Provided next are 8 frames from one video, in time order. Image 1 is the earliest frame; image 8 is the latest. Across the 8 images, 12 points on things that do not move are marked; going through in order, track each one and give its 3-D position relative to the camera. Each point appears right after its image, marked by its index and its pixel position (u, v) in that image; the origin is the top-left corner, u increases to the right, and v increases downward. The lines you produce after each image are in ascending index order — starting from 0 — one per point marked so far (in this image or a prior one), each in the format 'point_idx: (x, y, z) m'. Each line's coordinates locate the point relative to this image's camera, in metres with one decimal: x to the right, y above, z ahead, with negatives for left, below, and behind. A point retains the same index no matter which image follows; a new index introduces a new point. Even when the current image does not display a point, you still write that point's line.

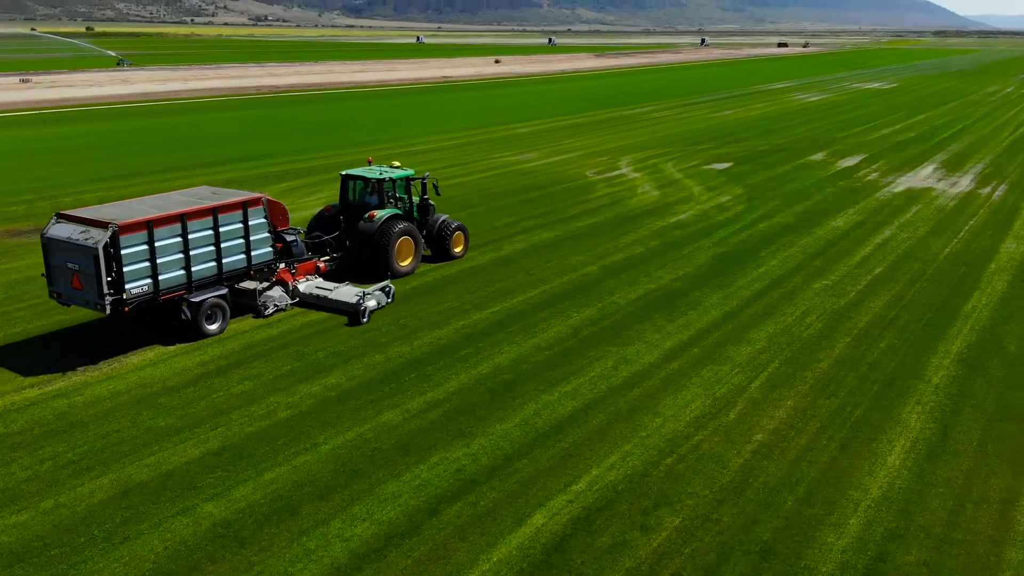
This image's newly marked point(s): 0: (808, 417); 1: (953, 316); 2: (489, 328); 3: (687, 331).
0: (+4.1, -1.8, +13.5) m
1: (+8.1, -0.5, +17.8) m
2: (-0.4, -0.7, +17.0) m
3: (+3.1, -0.7, +17.1) m
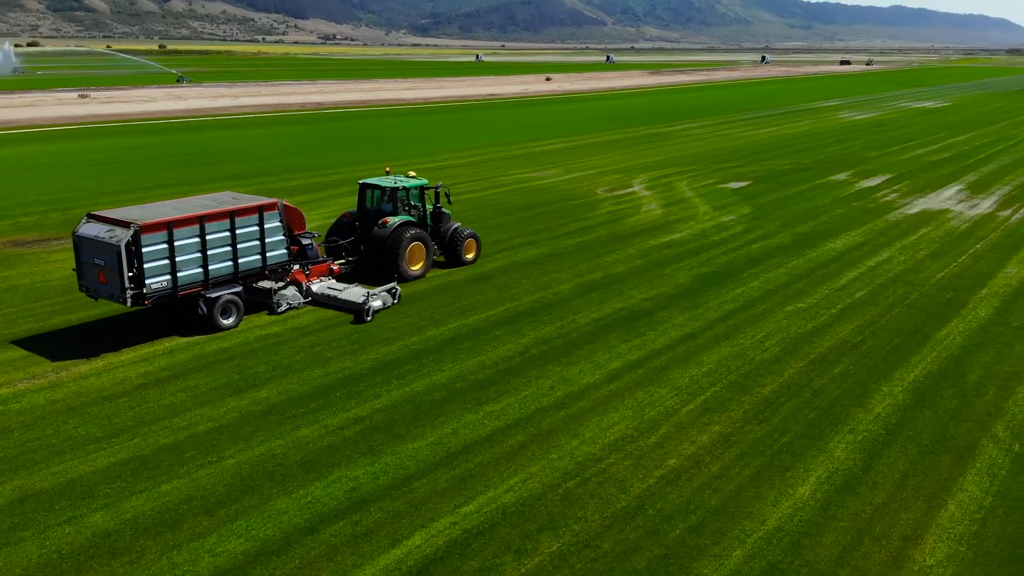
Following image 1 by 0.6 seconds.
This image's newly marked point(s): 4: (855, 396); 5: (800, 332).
0: (+2.9, -2.1, +13.1) m
1: (+7.2, -1.0, +17.1) m
2: (-1.3, -1.0, +16.9) m
3: (+2.2, -1.1, +16.7) m
4: (+5.2, -1.6, +14.7) m
5: (+5.2, -0.8, +17.7) m
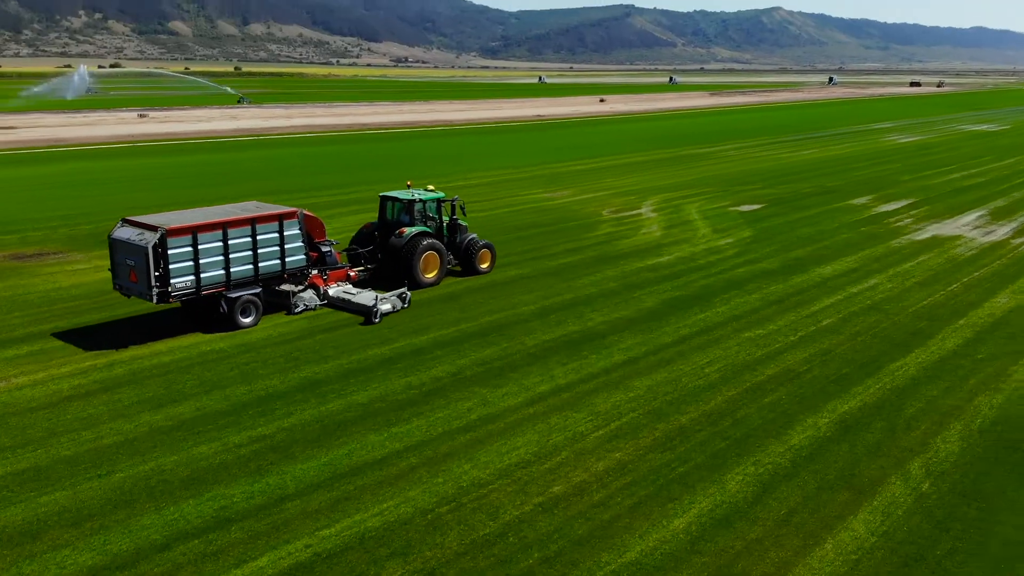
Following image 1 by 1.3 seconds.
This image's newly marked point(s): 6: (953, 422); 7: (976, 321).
0: (+1.4, -2.4, +12.7) m
1: (+6.1, -1.5, +16.5) m
2: (-2.4, -1.3, +16.9) m
3: (+1.0, -1.5, +16.4) m
4: (+3.8, -2.0, +14.1) m
5: (+4.1, -1.3, +17.1) m
6: (+6.5, -2.0, +14.3) m
7: (+9.4, -0.7, +19.7) m
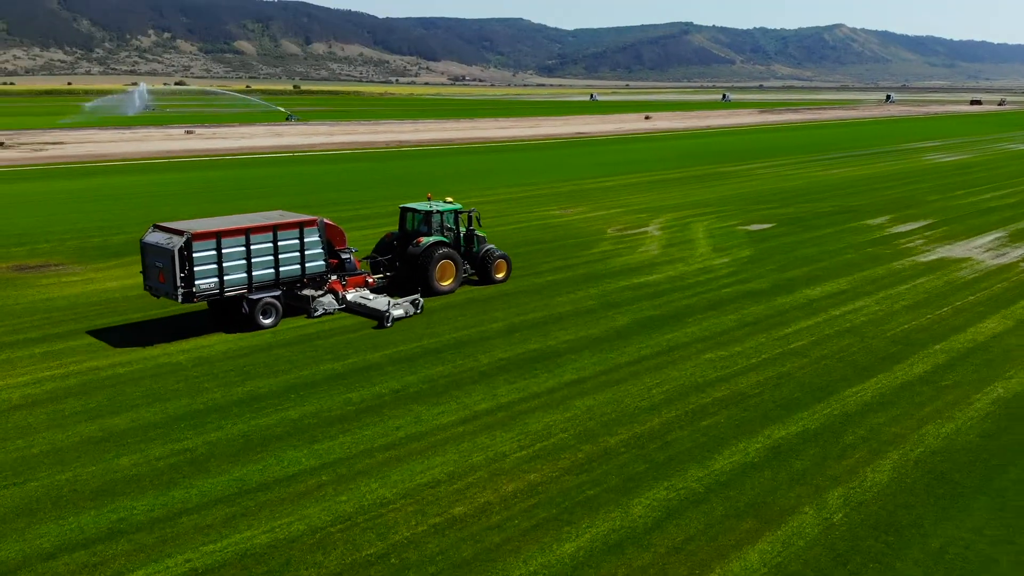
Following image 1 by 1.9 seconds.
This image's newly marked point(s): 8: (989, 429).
0: (+0.2, -2.6, +12.5) m
1: (+5.1, -1.8, +16.0) m
2: (-3.4, -1.6, +16.9) m
3: (+0.1, -1.8, +16.2) m
4: (+2.7, -2.3, +13.8) m
5: (+3.2, -1.6, +16.8) m
6: (+5.3, -2.3, +13.8) m
7: (+8.6, -1.2, +19.0) m
8: (+7.2, -2.1, +14.7) m
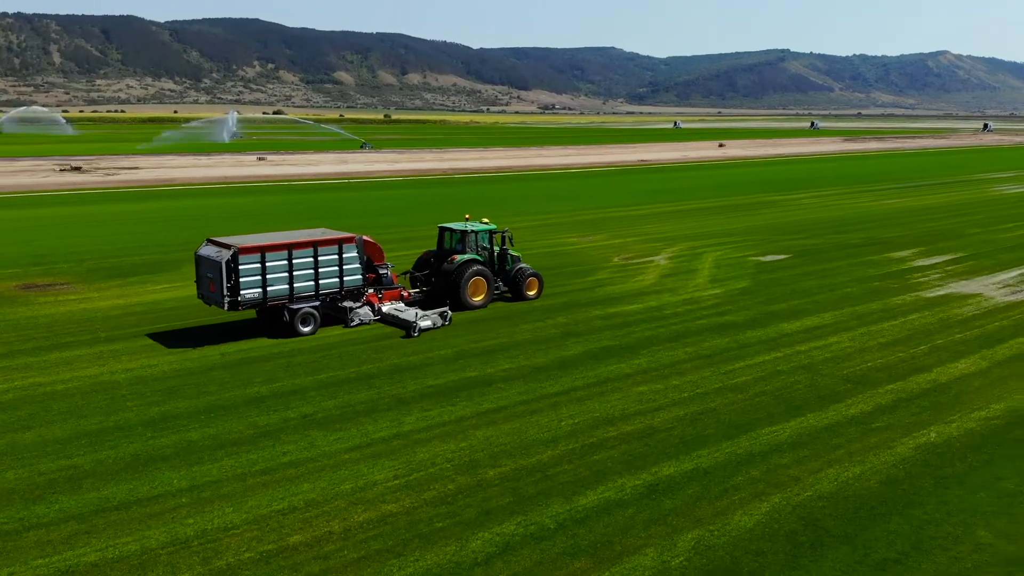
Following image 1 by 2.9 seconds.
0: (-1.7, -3.0, +12.3) m
1: (+3.5, -2.3, +15.3) m
2: (-4.8, -2.0, +17.1) m
3: (-1.5, -2.2, +16.1) m
4: (+0.9, -2.7, +13.4) m
5: (+1.7, -2.1, +16.3) m
6: (+3.5, -2.8, +13.1) m
7: (+7.3, -1.8, +18.0) m
8: (+5.4, -2.7, +13.8) m
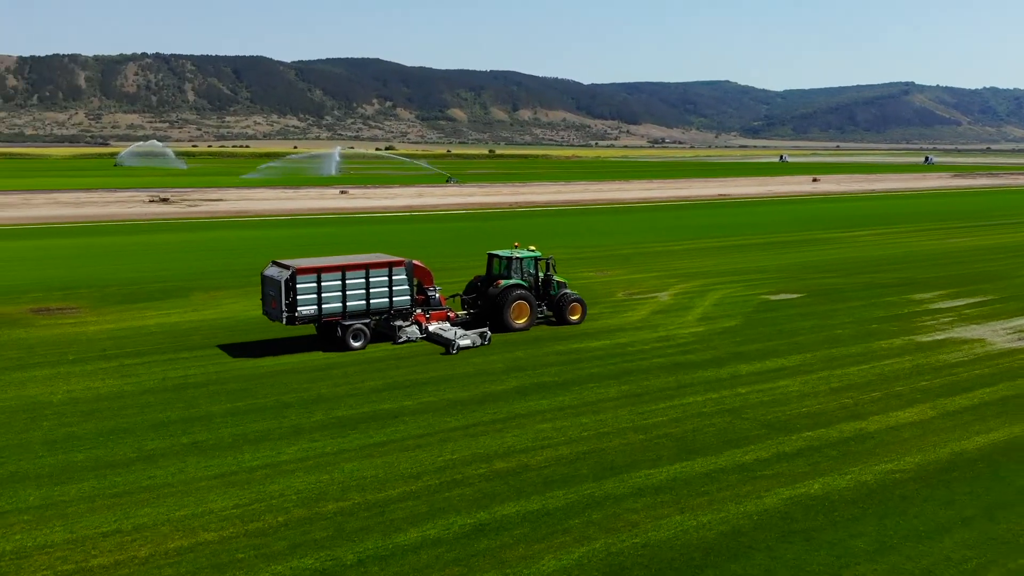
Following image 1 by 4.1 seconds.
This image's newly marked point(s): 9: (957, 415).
0: (-4.2, -3.4, +12.4) m
1: (+1.4, -2.9, +14.8) m
2: (-6.7, -2.5, +17.6) m
3: (-3.5, -2.7, +16.2) m
4: (-1.5, -3.2, +13.2) m
5: (-0.3, -2.7, +16.0) m
6: (+1.1, -3.3, +12.6) m
7: (+5.5, -2.6, +17.0) m
8: (+3.1, -3.2, +13.1) m
9: (+8.4, -2.4, +18.3) m
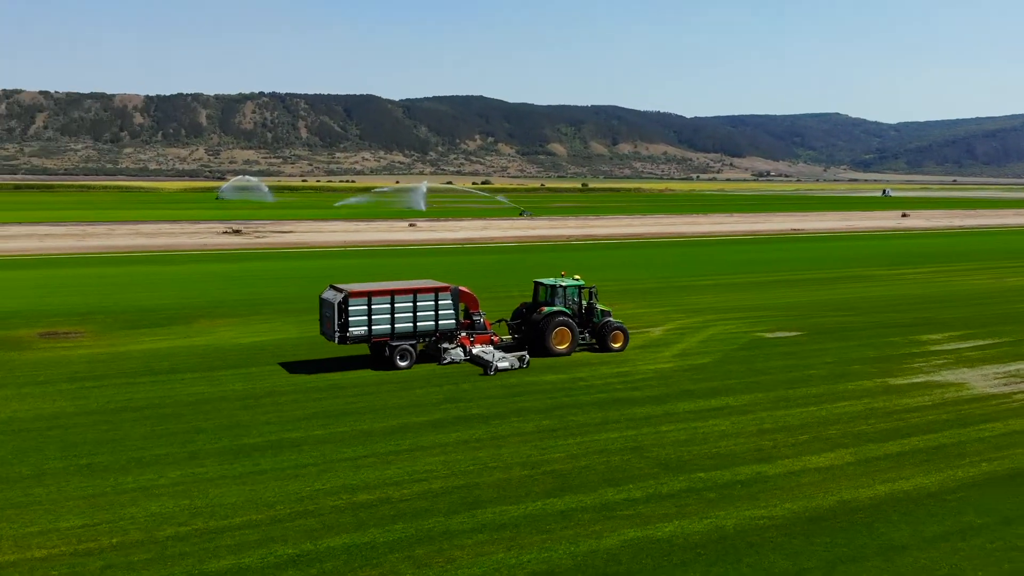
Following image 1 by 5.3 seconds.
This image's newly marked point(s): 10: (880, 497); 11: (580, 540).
0: (-6.7, -3.7, +12.9) m
1: (-0.9, -3.4, +14.6) m
2: (-8.5, -3.0, +18.3) m
3: (-5.6, -3.2, +16.6) m
4: (-3.9, -3.6, +13.3) m
5: (-2.4, -3.2, +16.0) m
6: (-1.4, -3.7, +12.5) m
7: (+3.4, -3.2, +16.3) m
8: (+0.6, -3.7, +12.7) m
9: (+6.5, -3.1, +17.3) m
10: (+5.9, -3.3, +15.5) m
11: (+1.0, -3.6, +13.6) m
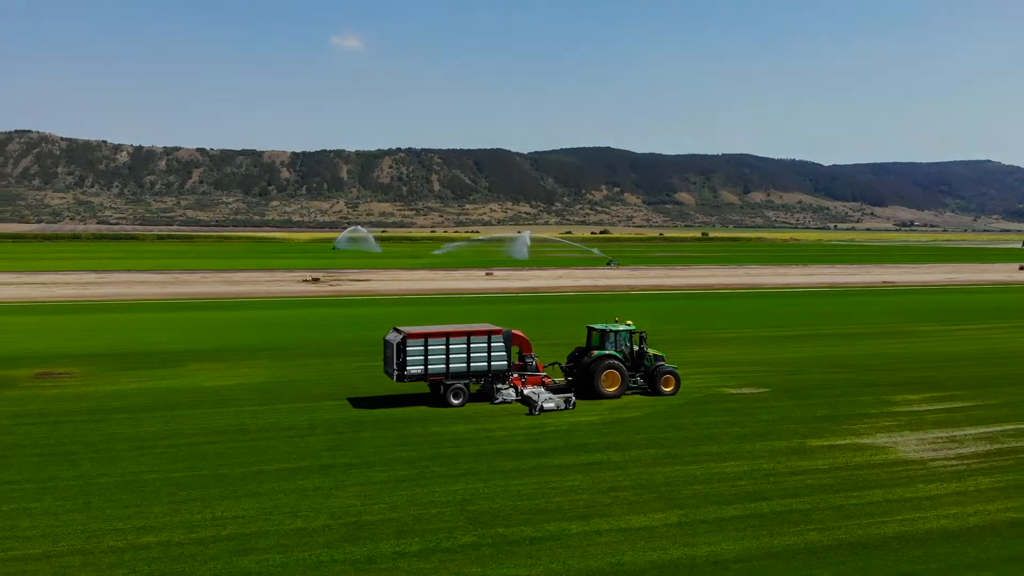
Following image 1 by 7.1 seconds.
0: (-10.5, -4.3, +14.0) m
1: (-4.5, -4.1, +14.8) m
2: (-11.6, -3.8, +19.7) m
3: (-8.9, -4.0, +17.4) m
4: (-7.7, -4.2, +14.0) m
5: (-5.8, -4.0, +16.4) m
6: (-5.4, -4.3, +12.8) m
7: (0.0, -4.0, +15.9) m
8: (-3.3, -4.3, +12.7) m
9: (+3.1, -4.0, +16.4) m
10: (+2.3, -4.1, +14.7) m
11: (-2.8, -4.2, +13.6) m
